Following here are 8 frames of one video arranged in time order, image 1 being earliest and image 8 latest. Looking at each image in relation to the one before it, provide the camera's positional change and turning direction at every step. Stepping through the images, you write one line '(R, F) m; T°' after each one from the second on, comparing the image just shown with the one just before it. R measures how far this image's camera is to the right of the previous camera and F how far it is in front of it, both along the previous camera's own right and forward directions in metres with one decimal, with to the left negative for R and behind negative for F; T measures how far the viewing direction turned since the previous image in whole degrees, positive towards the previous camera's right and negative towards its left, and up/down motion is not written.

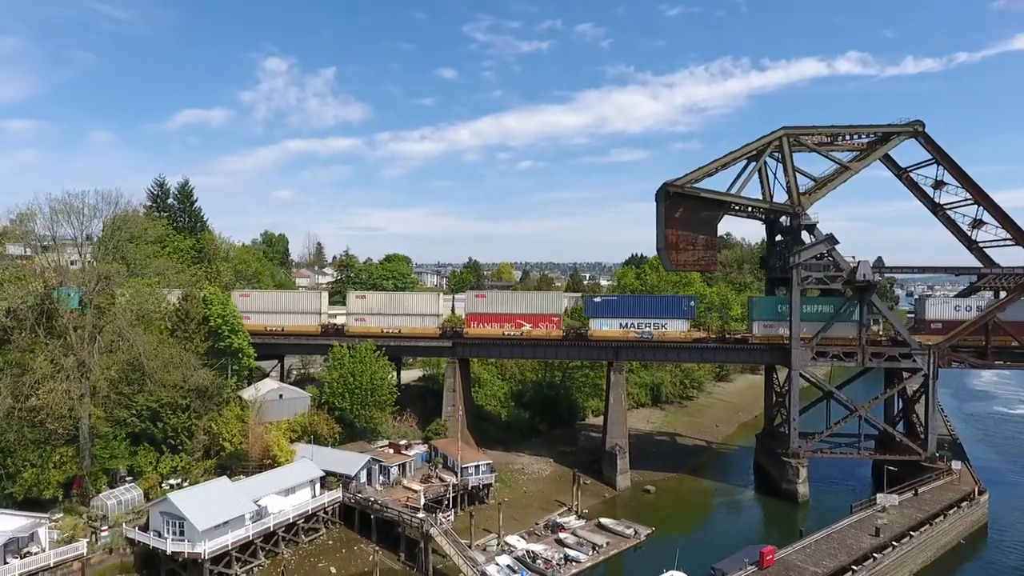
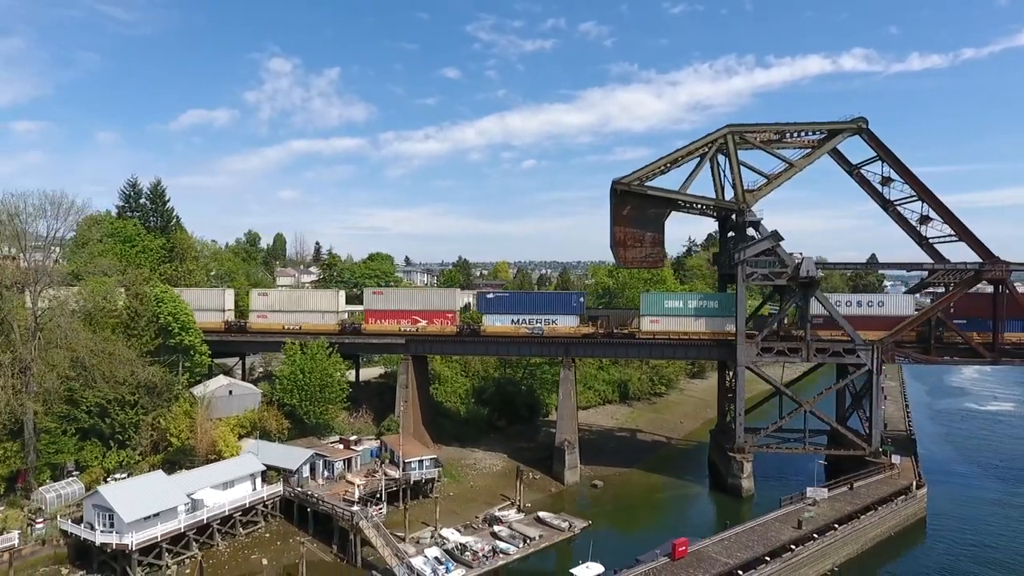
(+4.1, -0.5) m; 0°
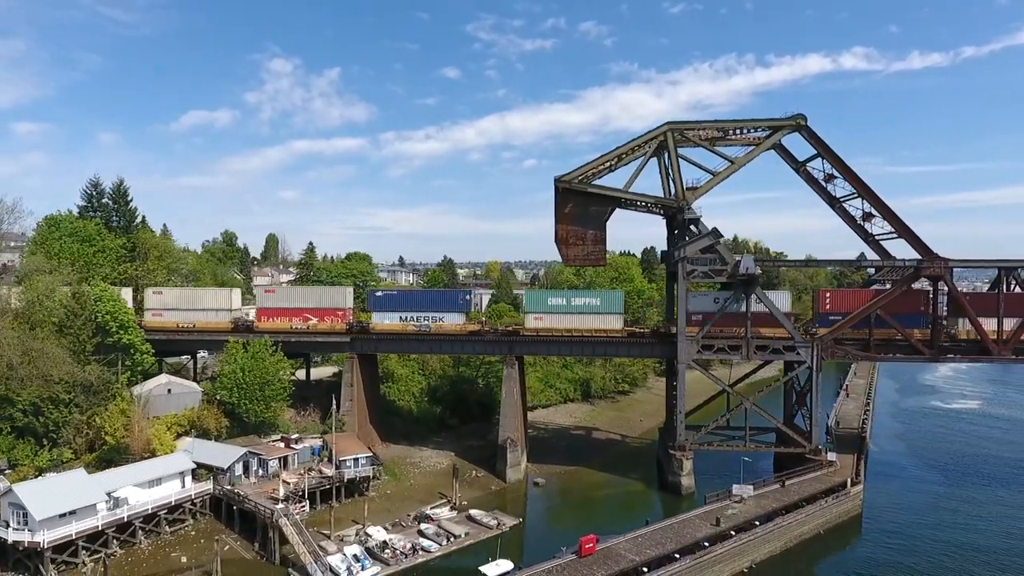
(+4.3, 0.0) m; 0°
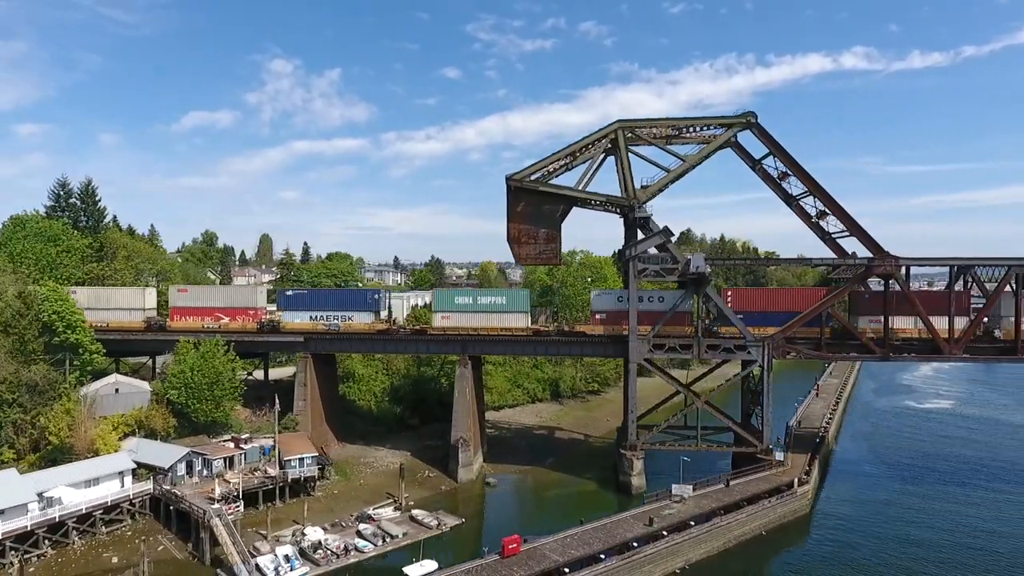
(+3.6, +0.2) m; 0°
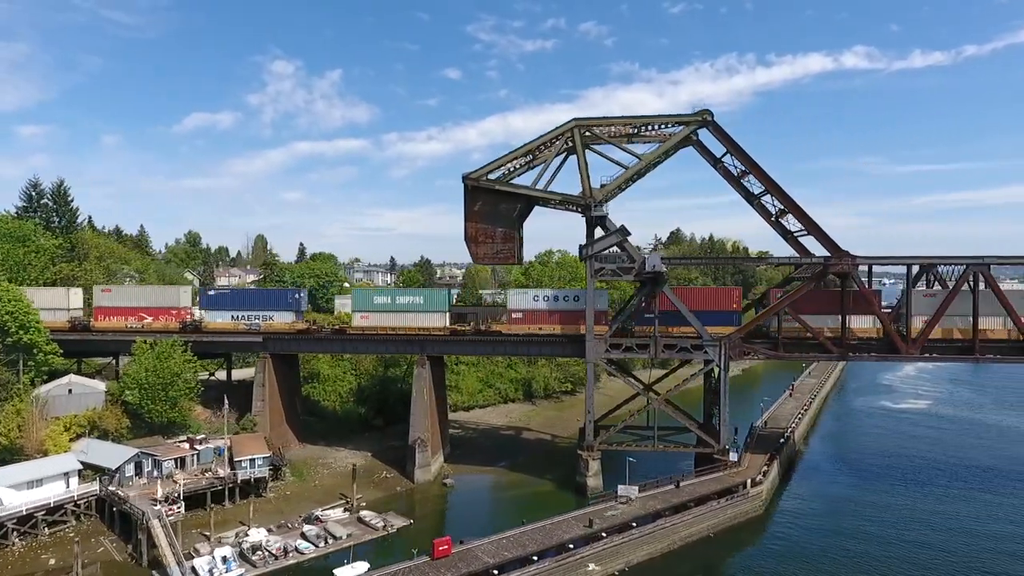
(+3.2, +0.2) m; 0°
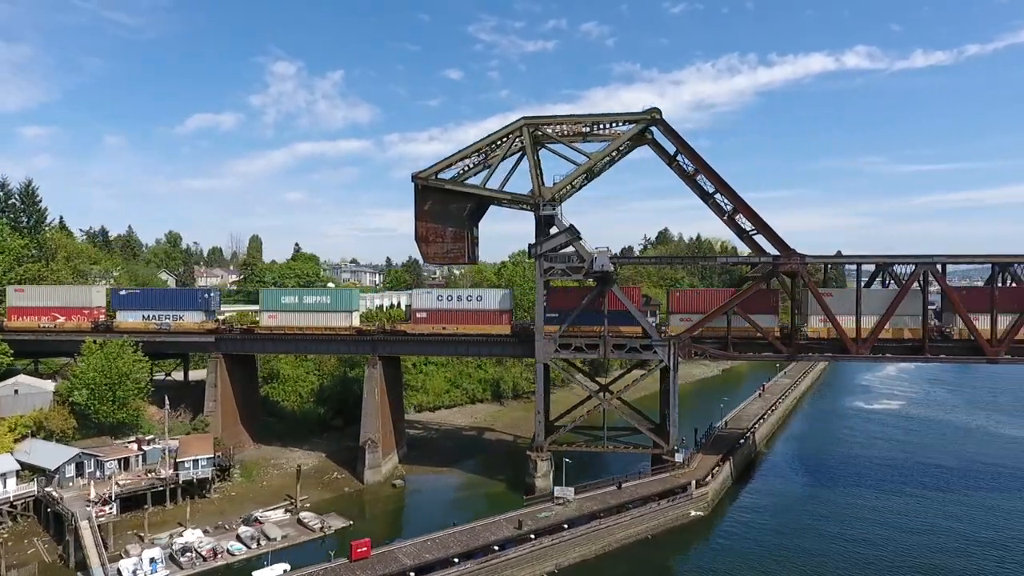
(+3.7, +0.2) m; 0°
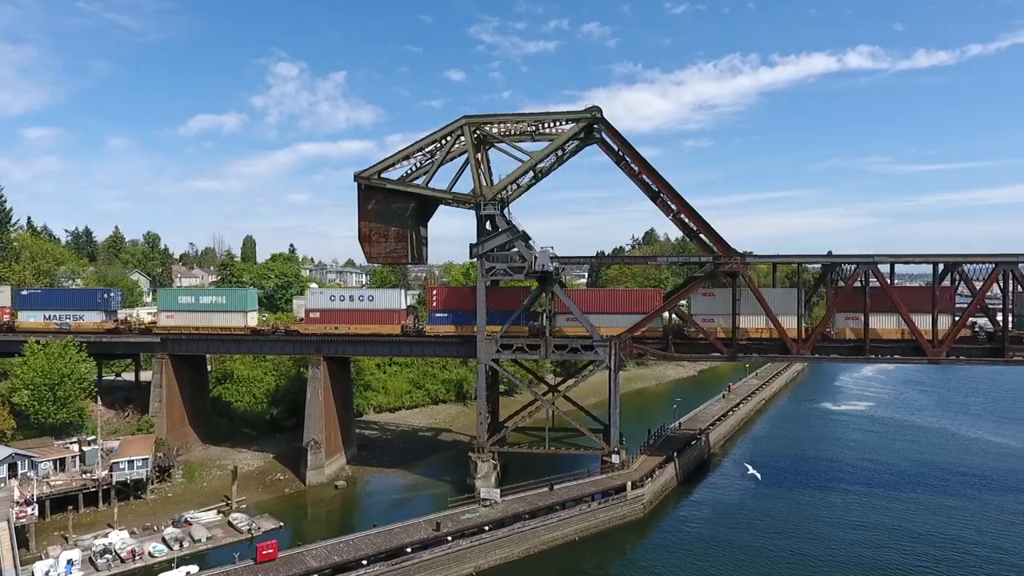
(+4.3, +0.2) m; 0°
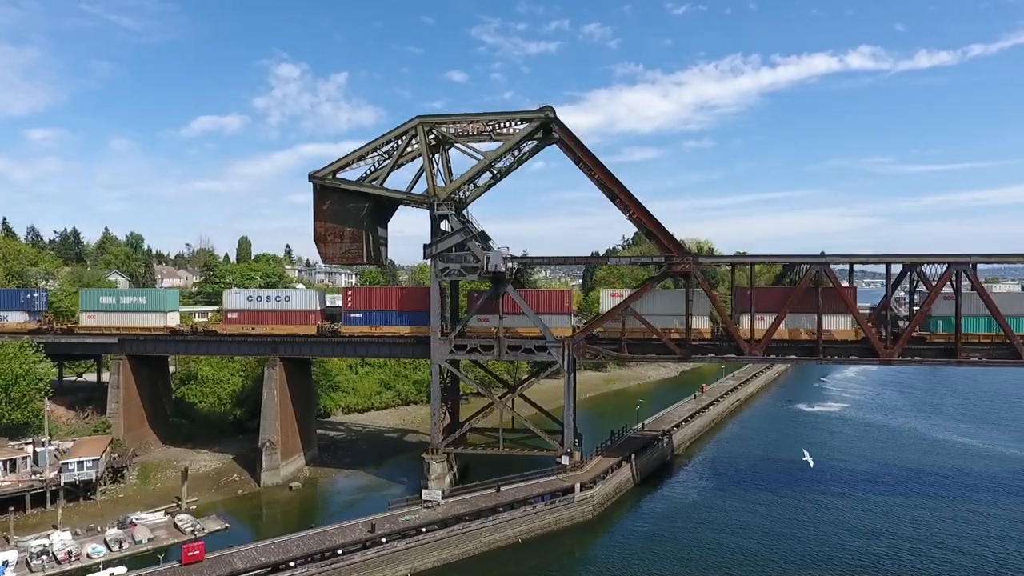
(+3.3, +0.1) m; 0°
